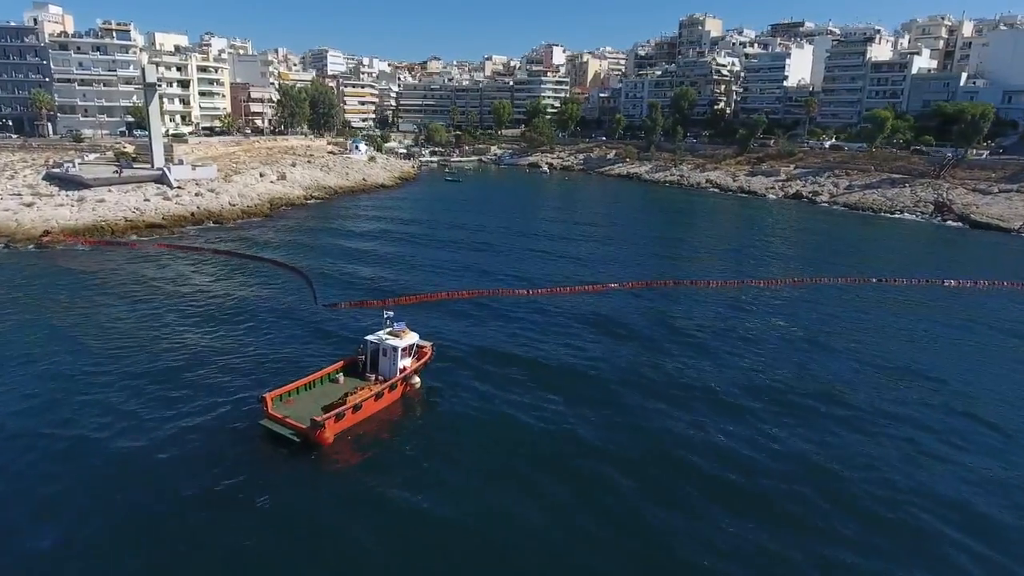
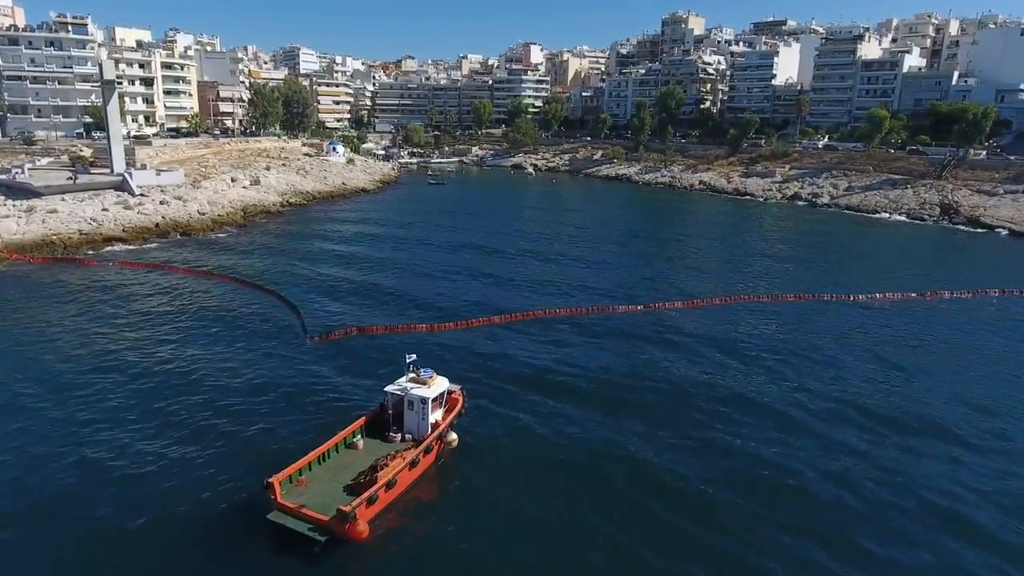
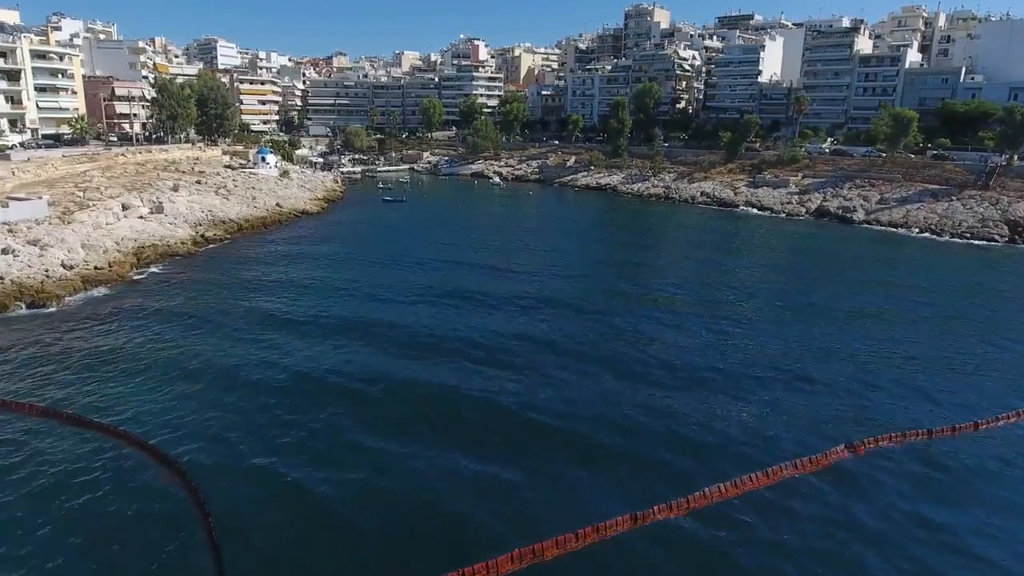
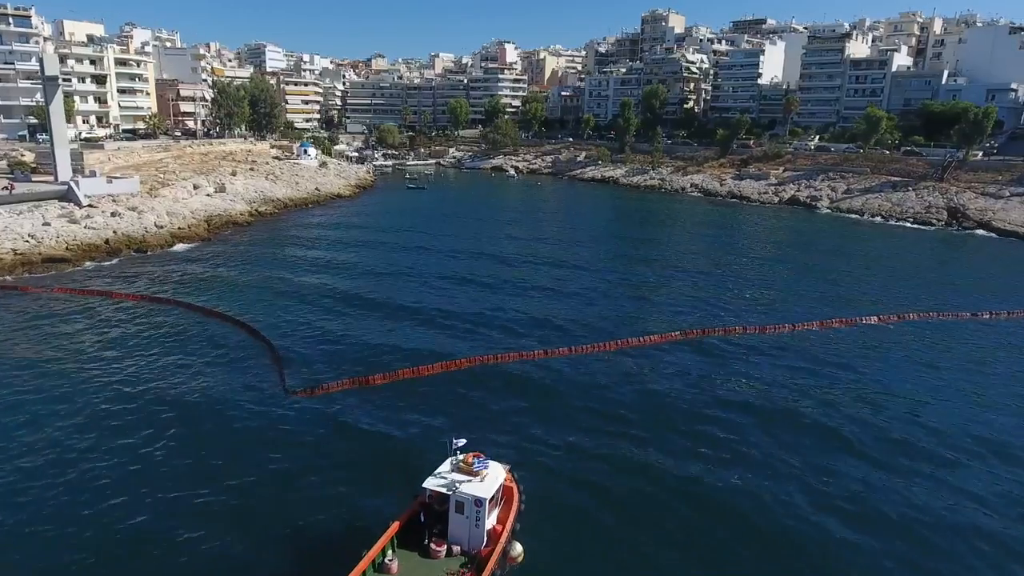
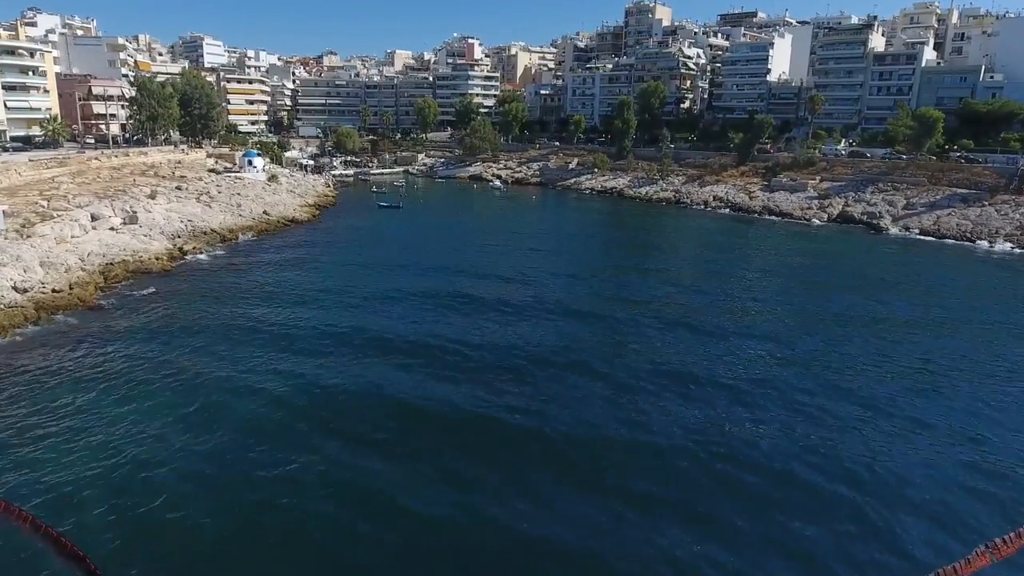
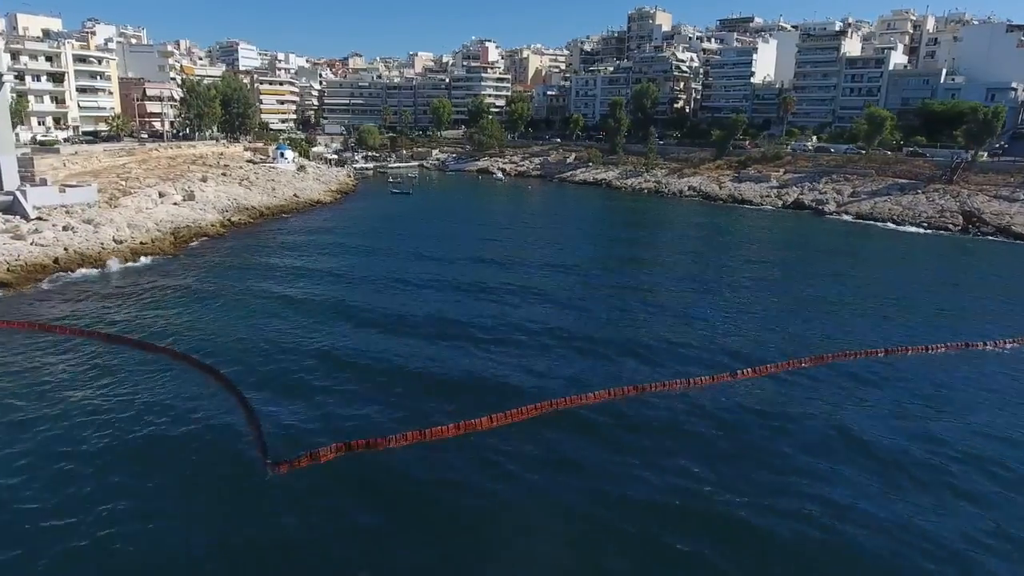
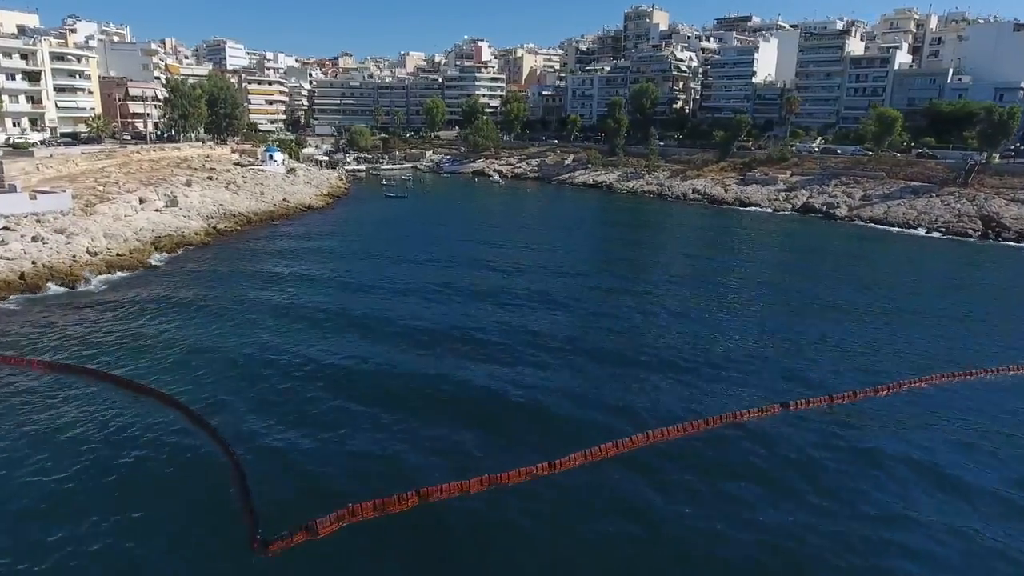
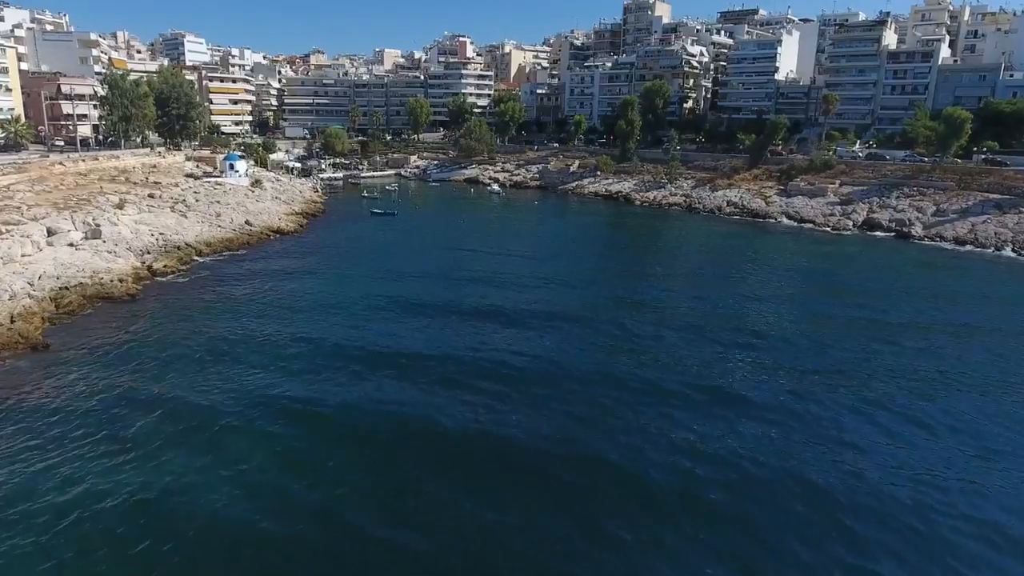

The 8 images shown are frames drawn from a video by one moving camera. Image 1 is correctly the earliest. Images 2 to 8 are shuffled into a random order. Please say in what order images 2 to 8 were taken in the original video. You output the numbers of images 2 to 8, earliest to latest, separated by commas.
2, 4, 6, 7, 3, 5, 8
